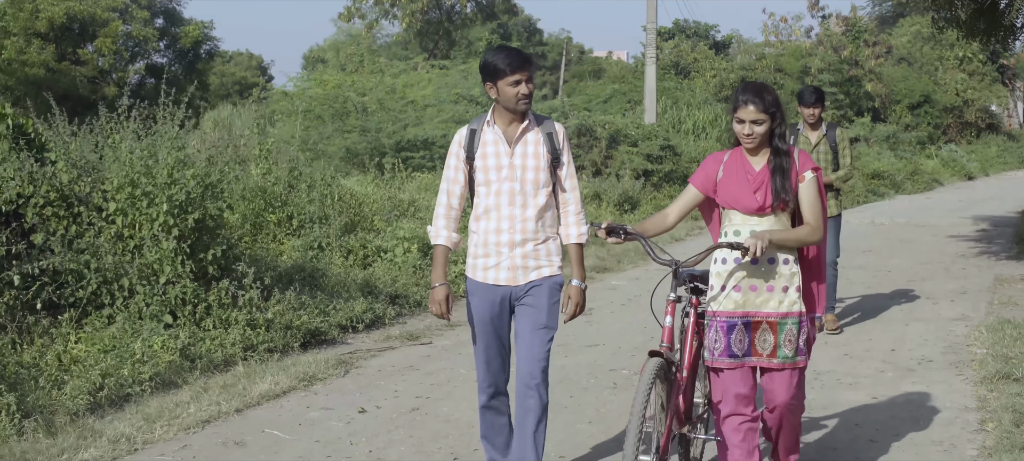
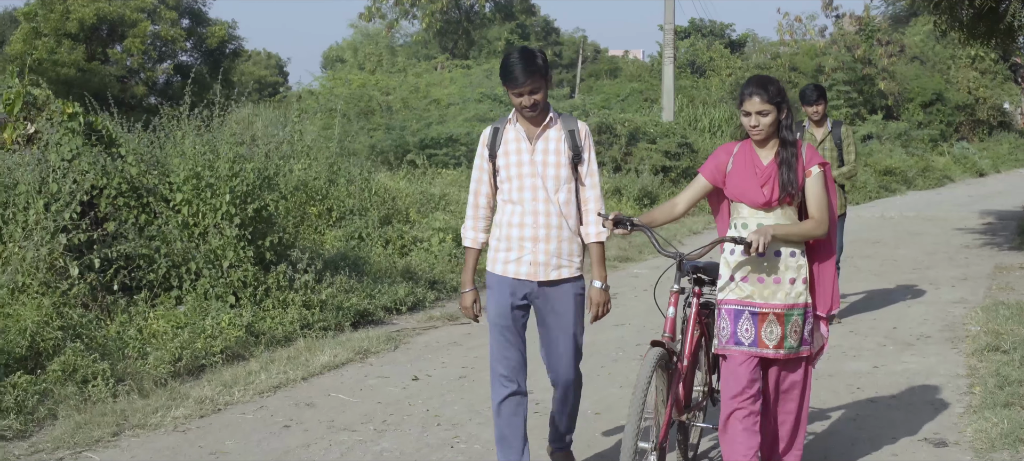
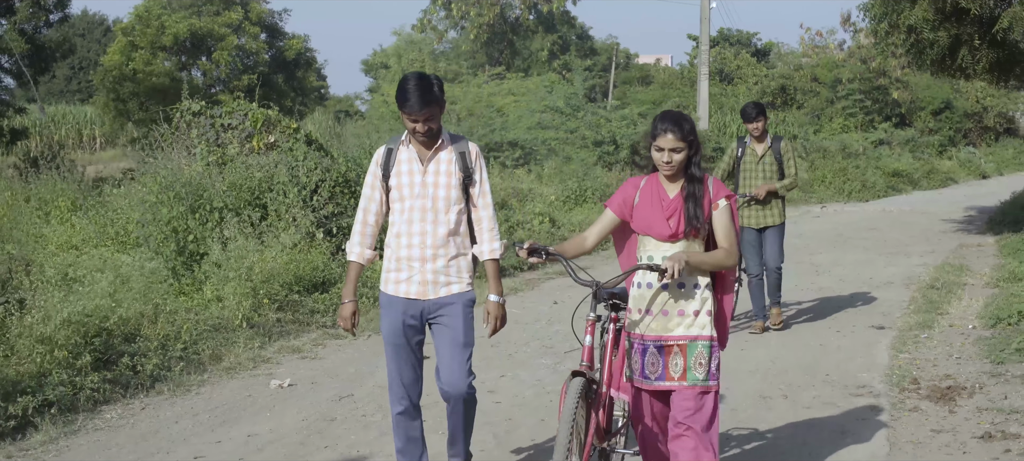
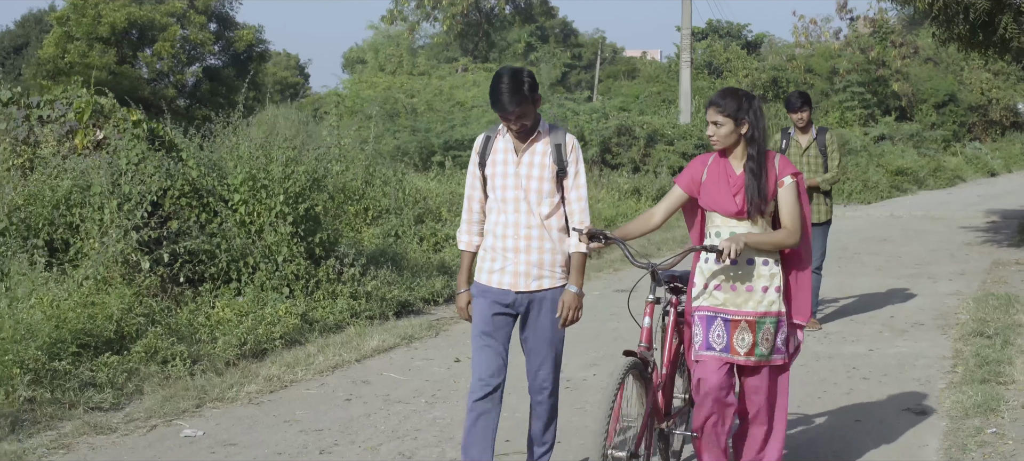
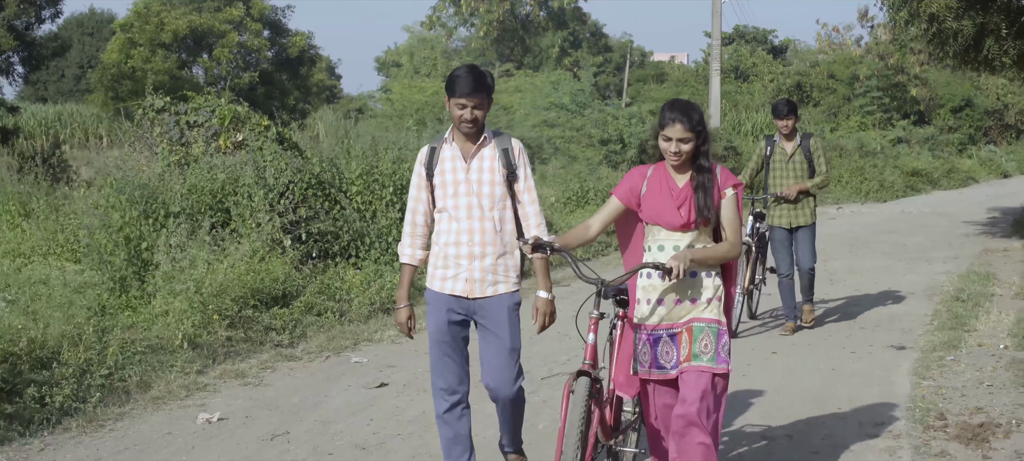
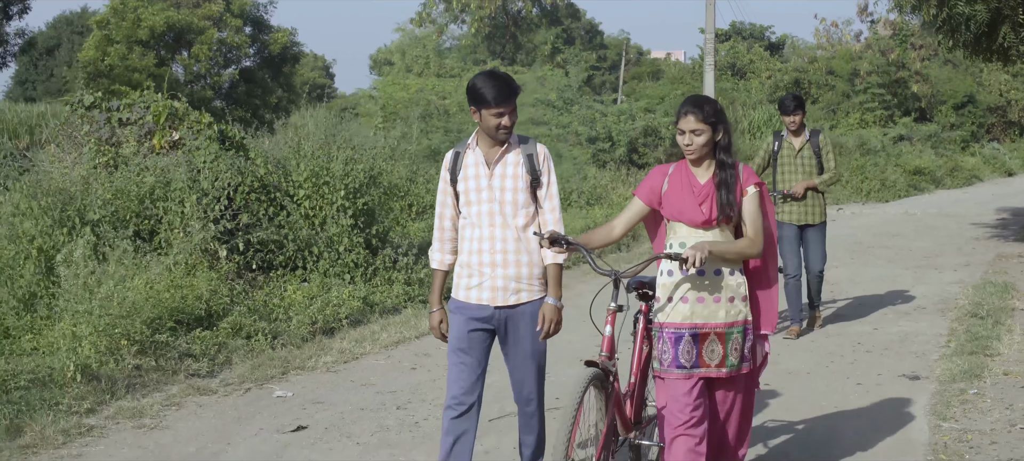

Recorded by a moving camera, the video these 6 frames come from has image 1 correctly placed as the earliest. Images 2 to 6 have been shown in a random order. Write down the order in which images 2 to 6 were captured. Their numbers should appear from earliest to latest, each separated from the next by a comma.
2, 4, 6, 5, 3
